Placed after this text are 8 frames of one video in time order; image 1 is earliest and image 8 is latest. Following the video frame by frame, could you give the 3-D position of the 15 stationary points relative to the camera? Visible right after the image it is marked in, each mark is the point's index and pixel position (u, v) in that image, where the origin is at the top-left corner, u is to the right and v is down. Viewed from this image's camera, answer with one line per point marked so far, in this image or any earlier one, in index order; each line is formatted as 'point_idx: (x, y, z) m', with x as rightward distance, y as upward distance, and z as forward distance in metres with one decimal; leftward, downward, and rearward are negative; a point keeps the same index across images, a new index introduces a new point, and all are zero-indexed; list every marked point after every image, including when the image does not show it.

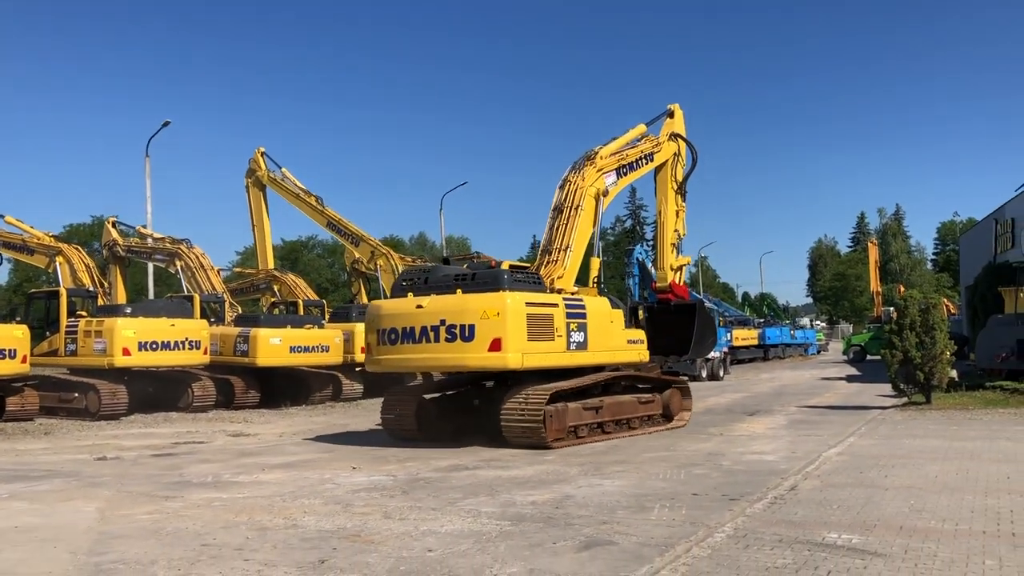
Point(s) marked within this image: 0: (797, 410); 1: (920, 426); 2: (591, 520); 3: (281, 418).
0: (+5.5, -2.4, +16.0) m
1: (+6.2, -2.1, +12.5) m
2: (+0.6, -1.9, +6.9) m
3: (-5.0, -2.8, +17.7) m
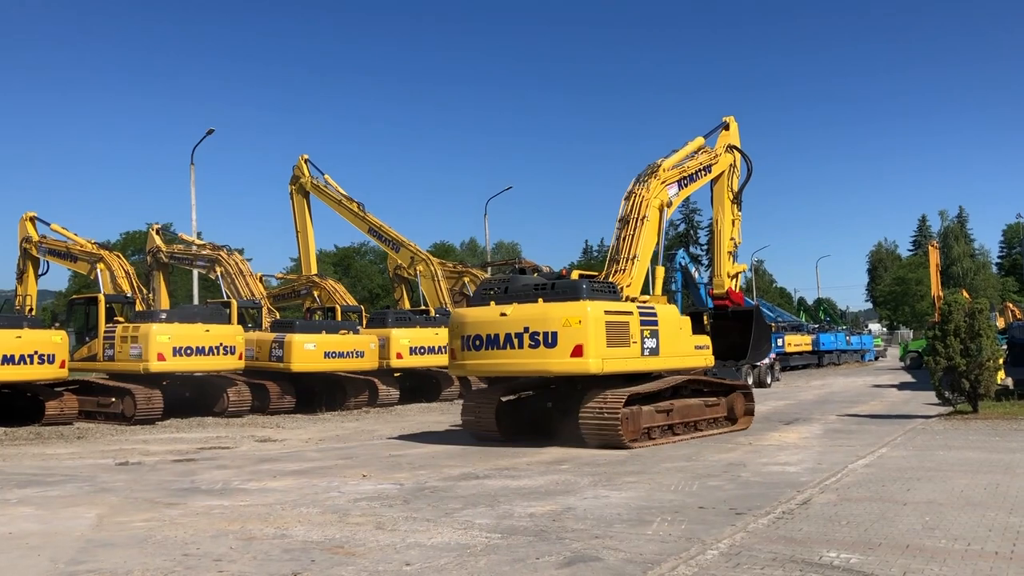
0: (+6.0, -2.4, +15.4) m
1: (+6.4, -2.1, +11.8) m
2: (+0.6, -2.0, +6.6) m
3: (-4.3, -2.9, +17.8) m
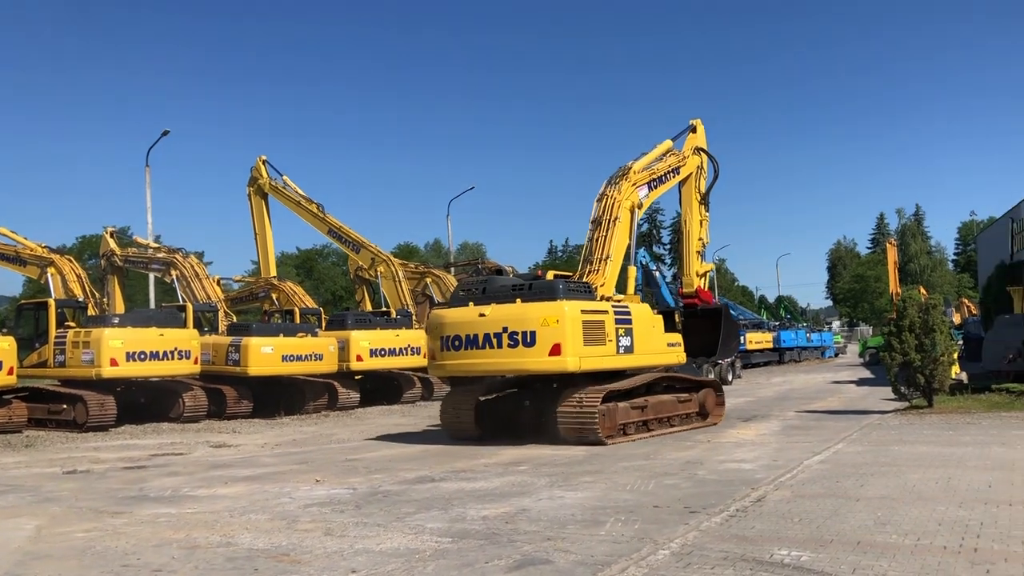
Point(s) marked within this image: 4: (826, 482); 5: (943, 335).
0: (+5.3, -2.4, +15.5) m
1: (+5.8, -2.1, +11.9) m
2: (+0.2, -2.0, +6.5) m
3: (-5.2, -3.0, +17.5) m
4: (+3.1, -1.9, +8.2) m
5: (+7.6, -0.8, +14.4) m
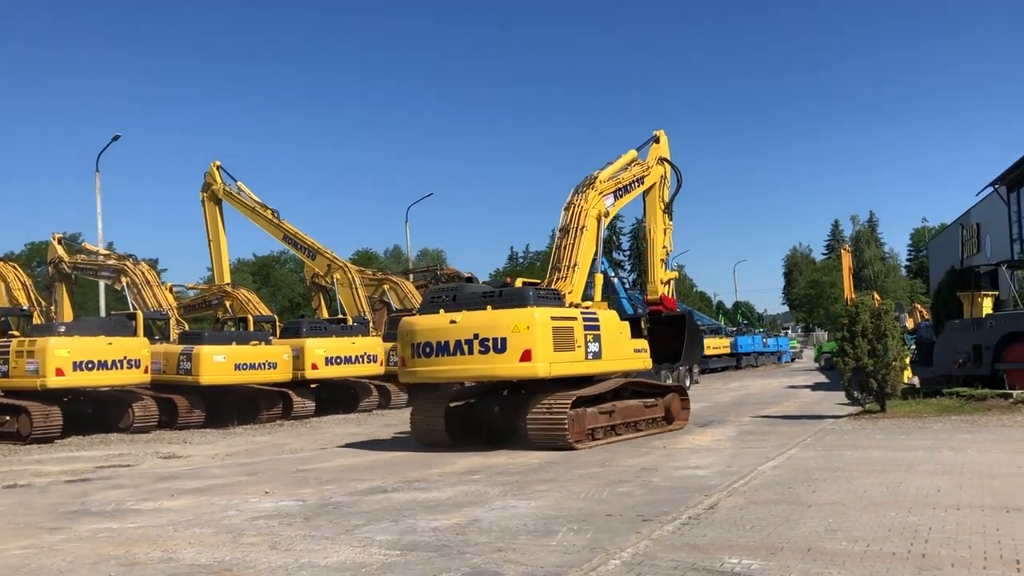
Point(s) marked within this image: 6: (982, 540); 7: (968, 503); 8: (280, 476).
0: (+4.5, -2.5, +15.6) m
1: (+5.2, -2.2, +12.1) m
2: (-0.2, -2.0, +6.4) m
3: (-6.0, -3.1, +17.1) m
4: (+2.7, -2.0, +8.3) m
5: (+6.8, -0.9, +14.7) m
6: (+3.4, -1.8, +5.9) m
7: (+3.9, -1.9, +7.1) m
8: (-3.1, -2.5, +10.9) m
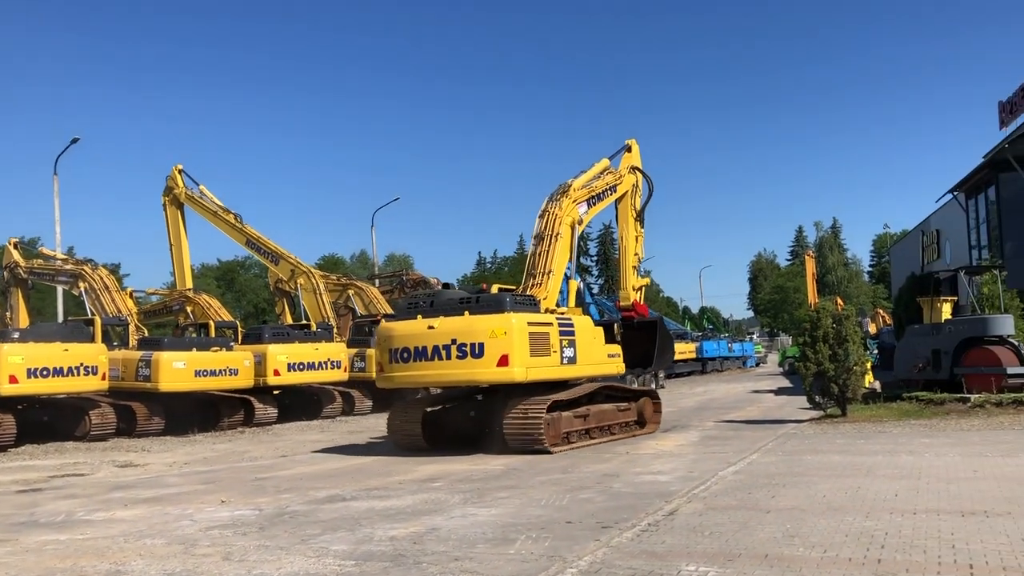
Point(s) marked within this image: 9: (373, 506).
0: (+3.8, -2.6, +15.6) m
1: (+4.7, -2.3, +12.2) m
2: (-0.5, -2.1, +6.3) m
3: (-6.8, -3.2, +16.8) m
4: (+2.3, -2.1, +8.3) m
5: (+6.2, -1.0, +14.8) m
6: (+3.1, -1.8, +5.9) m
7: (+3.6, -1.9, +7.1) m
8: (-3.6, -2.6, +10.7) m
9: (-1.4, -2.3, +8.6) m
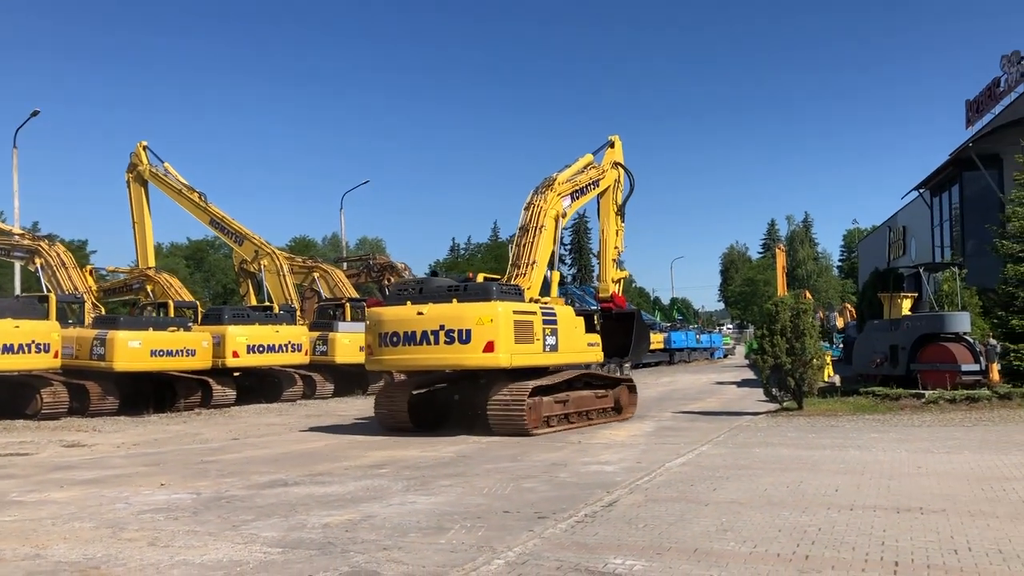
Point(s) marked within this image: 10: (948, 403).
0: (+3.0, -2.4, +15.7) m
1: (+4.0, -2.2, +12.2) m
2: (-1.1, -1.9, +6.2) m
3: (-7.6, -2.8, +16.5) m
4: (+1.7, -2.0, +8.3) m
5: (+5.4, -0.9, +14.9) m
6: (+2.5, -1.8, +5.9) m
7: (+3.0, -1.9, +7.1) m
8: (-4.2, -2.3, +10.5) m
9: (-2.0, -2.1, +8.5) m
10: (+7.9, -2.1, +14.9) m
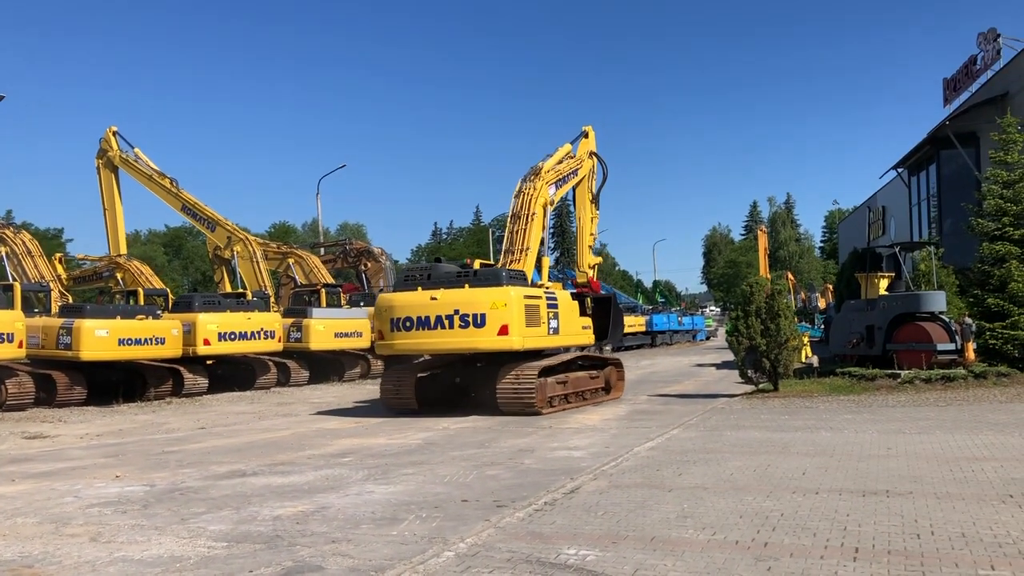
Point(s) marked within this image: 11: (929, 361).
0: (+2.5, -2.1, +15.5) m
1: (+3.5, -1.9, +12.1) m
2: (-1.4, -1.8, +6.0) m
3: (-8.1, -2.5, +16.2) m
4: (+1.3, -1.8, +8.1) m
5: (+4.9, -0.6, +14.8) m
6: (+2.2, -1.7, +5.7) m
7: (+2.7, -1.7, +7.0) m
8: (-4.6, -2.1, +10.3) m
9: (-2.4, -1.9, +8.3) m
10: (+7.4, -1.7, +14.8) m
11: (+7.9, -1.4, +15.6) m
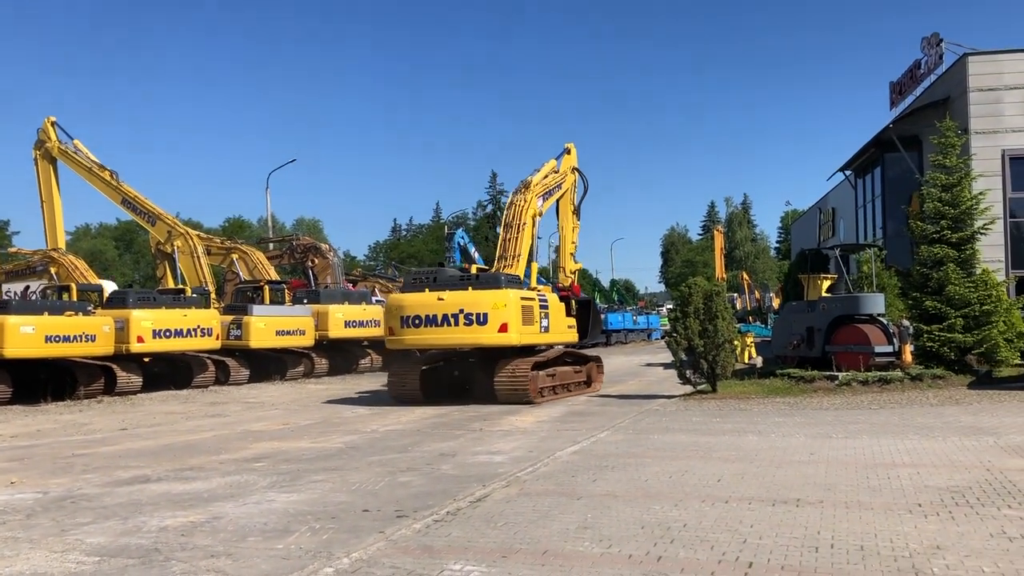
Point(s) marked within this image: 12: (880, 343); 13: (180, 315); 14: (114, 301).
0: (+1.4, -2.1, +15.4) m
1: (+2.5, -1.9, +12.0) m
2: (-2.2, -1.8, +5.7) m
3: (-9.3, -2.4, +15.6) m
4: (+0.5, -1.8, +7.9) m
5: (+3.8, -0.6, +14.7) m
6: (+1.5, -1.7, +5.6) m
7: (+1.9, -1.7, +6.8) m
8: (-5.6, -2.1, +9.8) m
9: (-3.3, -1.9, +7.9) m
10: (+6.3, -1.7, +14.9) m
11: (+6.7, -1.4, +15.7) m
12: (+7.0, -1.0, +15.6) m
13: (-8.0, -0.6, +20.0) m
14: (-9.4, -0.3, +19.5) m
